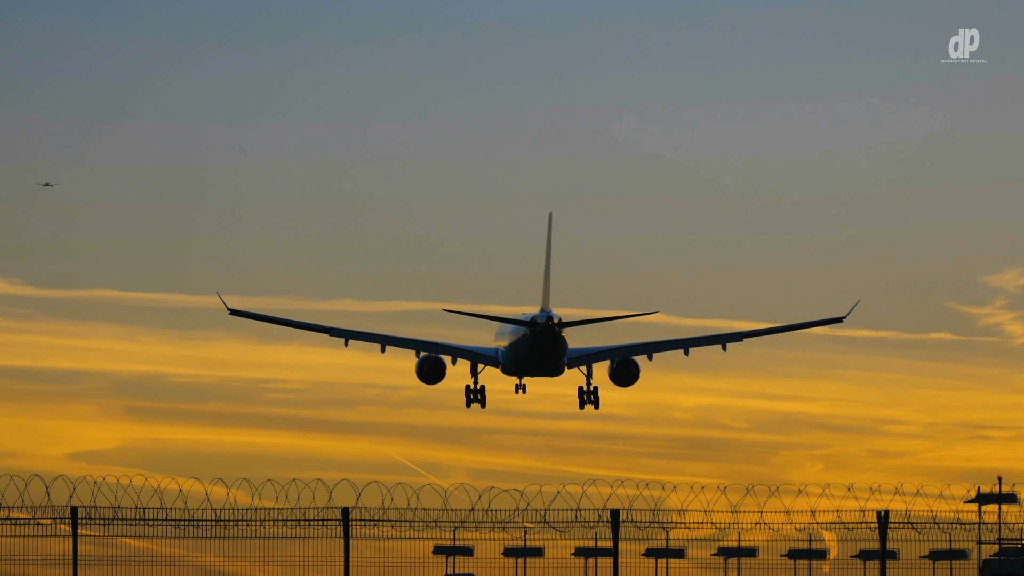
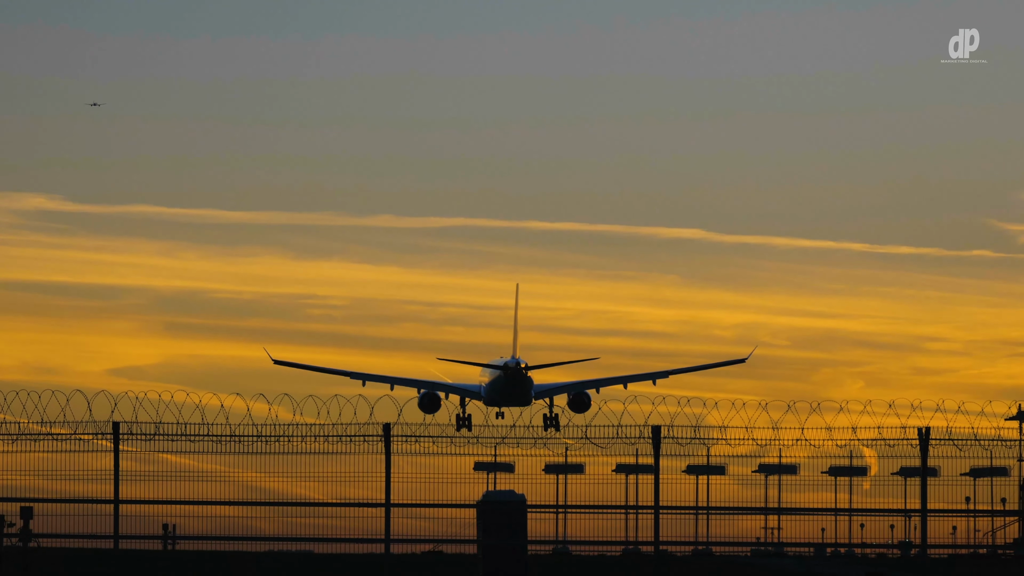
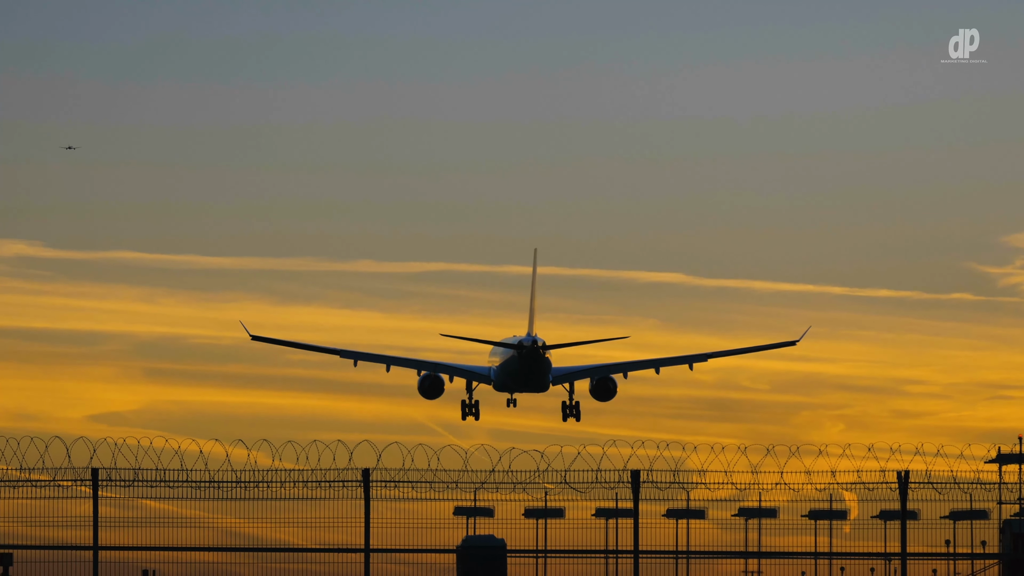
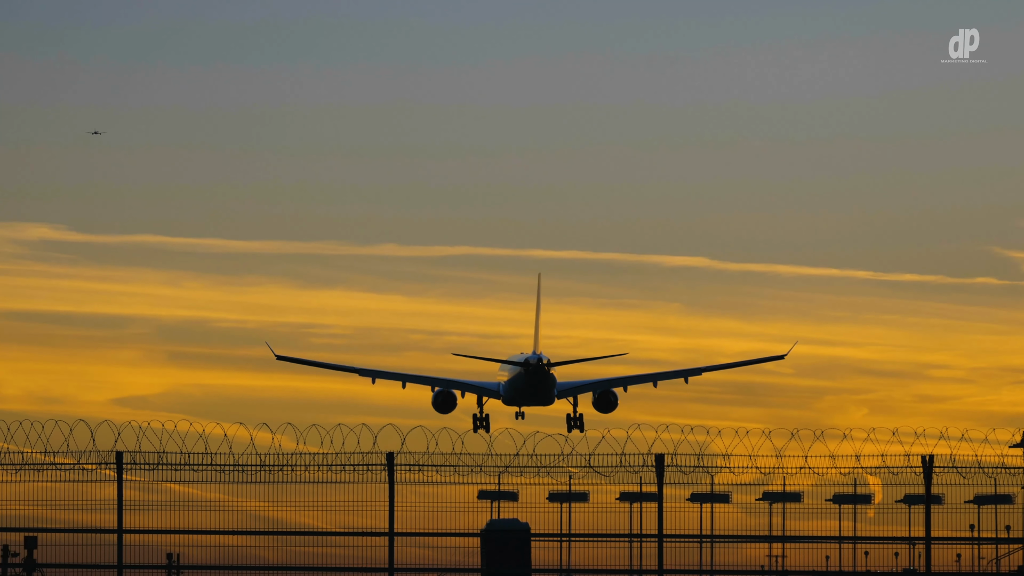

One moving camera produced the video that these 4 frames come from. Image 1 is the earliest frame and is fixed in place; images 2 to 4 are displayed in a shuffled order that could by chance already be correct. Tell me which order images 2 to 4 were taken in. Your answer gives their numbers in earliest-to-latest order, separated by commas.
3, 4, 2
